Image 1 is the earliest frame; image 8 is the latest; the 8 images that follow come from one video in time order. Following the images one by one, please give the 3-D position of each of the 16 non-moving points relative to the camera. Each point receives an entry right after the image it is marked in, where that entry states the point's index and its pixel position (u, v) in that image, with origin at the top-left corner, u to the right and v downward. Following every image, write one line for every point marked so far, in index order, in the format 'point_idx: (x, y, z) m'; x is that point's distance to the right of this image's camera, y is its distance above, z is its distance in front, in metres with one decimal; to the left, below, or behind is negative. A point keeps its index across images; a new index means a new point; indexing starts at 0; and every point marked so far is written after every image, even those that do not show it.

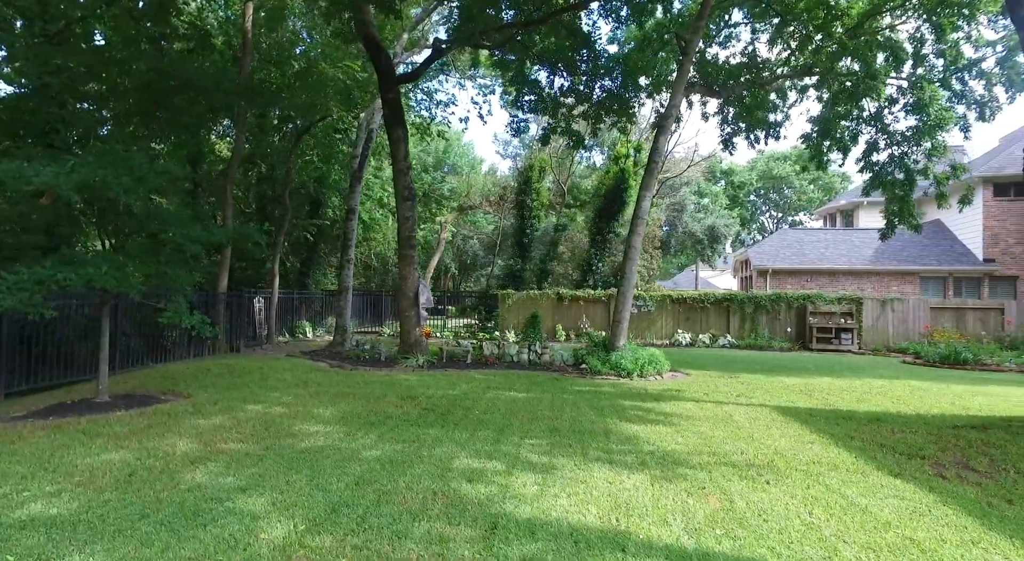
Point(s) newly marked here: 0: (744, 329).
0: (+5.6, -1.2, +15.5) m
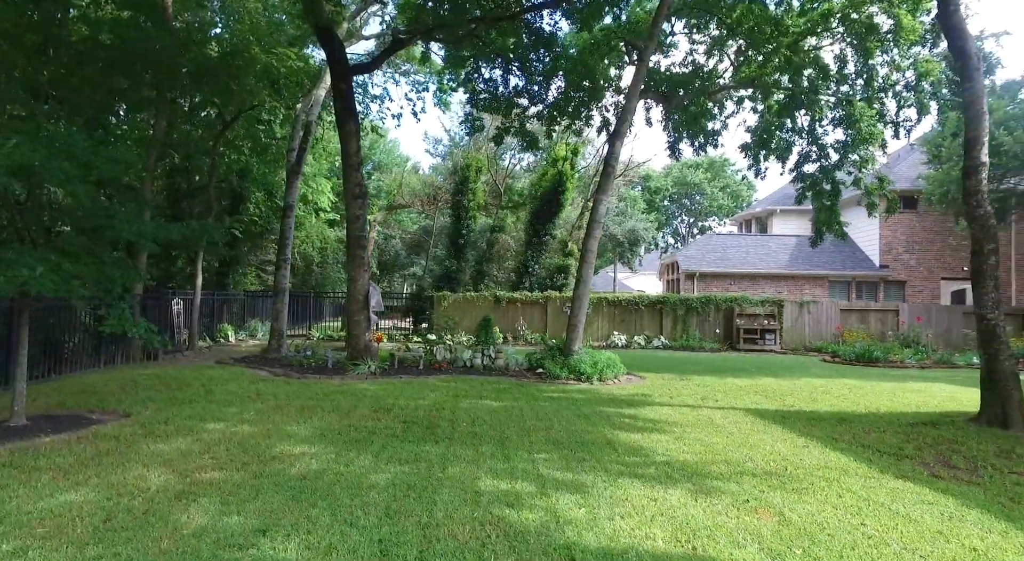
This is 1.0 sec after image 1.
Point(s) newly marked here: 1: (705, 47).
0: (+4.1, -1.2, +16.0) m
1: (+3.4, +4.5, +12.6) m
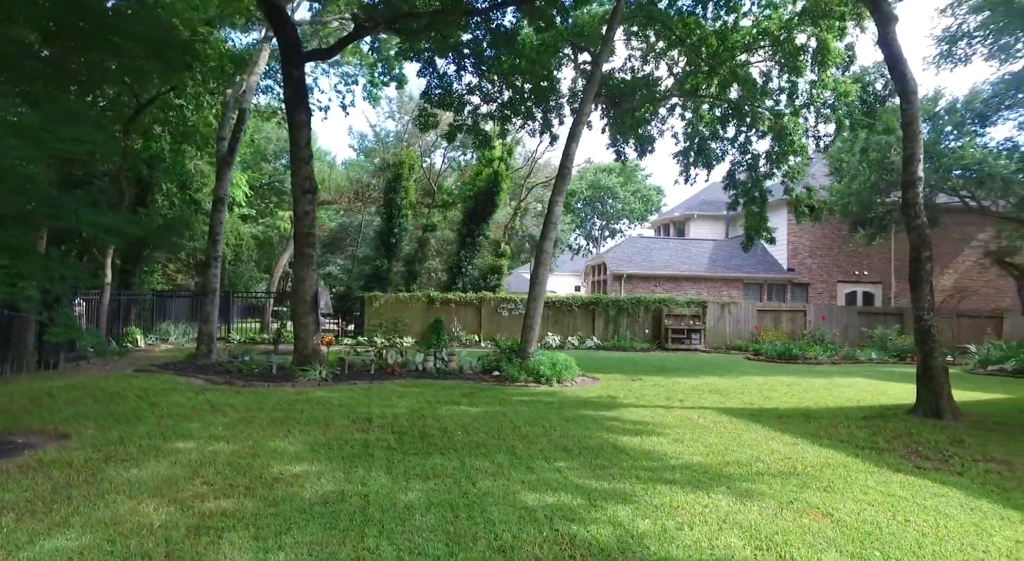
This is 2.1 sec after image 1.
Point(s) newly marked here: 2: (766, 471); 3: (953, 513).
0: (+2.4, -1.3, +16.4) m
1: (+2.4, +4.5, +12.9) m
2: (+2.2, -1.7, +5.7) m
3: (+3.3, -1.7, +4.9) m
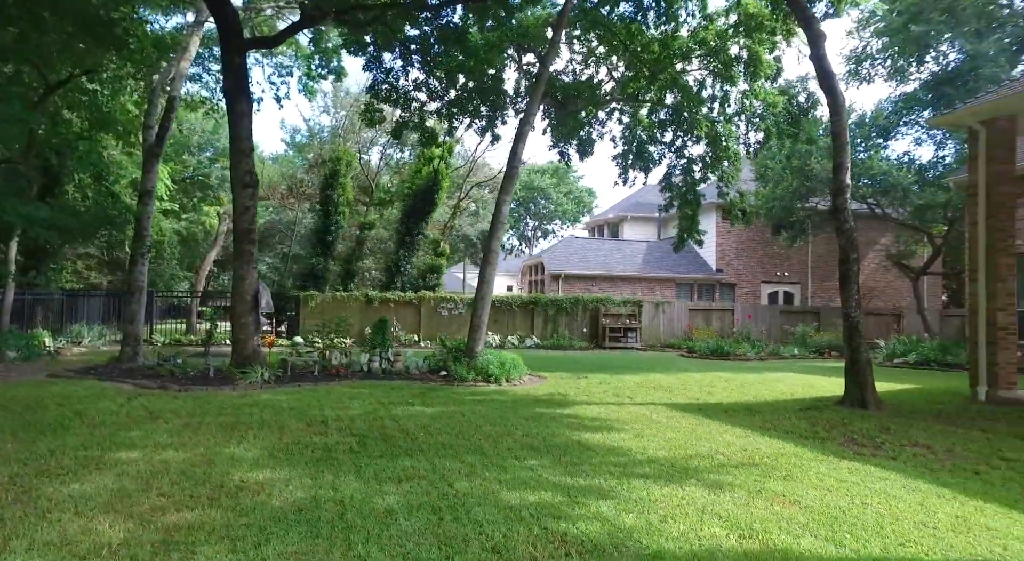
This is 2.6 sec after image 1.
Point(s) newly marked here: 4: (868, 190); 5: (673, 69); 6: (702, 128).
0: (+0.9, -1.3, +16.6) m
1: (+1.3, +4.5, +13.1) m
2: (+2.0, -1.7, +5.9) m
3: (+3.2, -1.7, +5.3) m
4: (+10.7, +2.7, +19.3) m
5: (+3.1, +4.1, +12.6) m
6: (+3.8, +3.0, +12.8) m
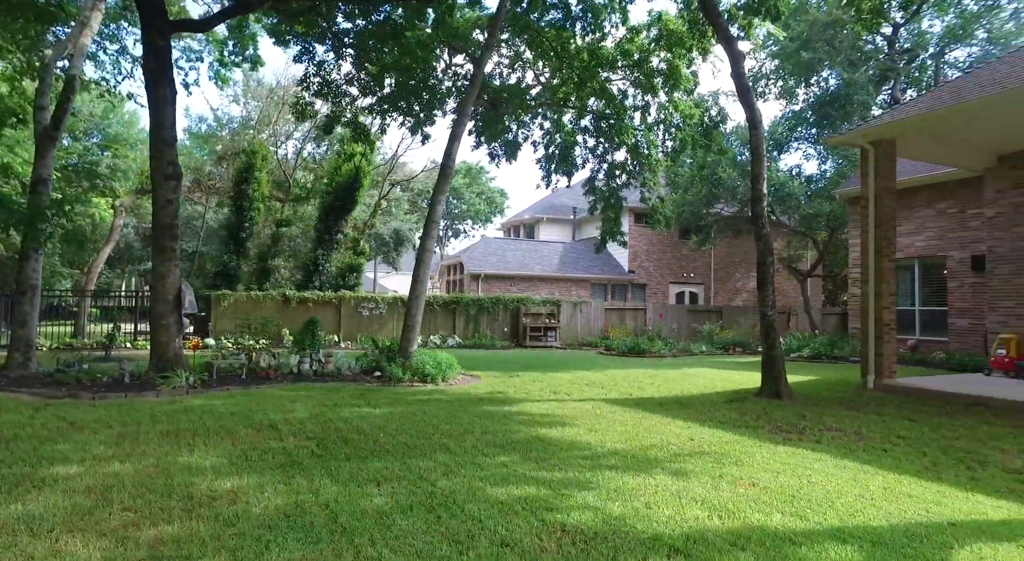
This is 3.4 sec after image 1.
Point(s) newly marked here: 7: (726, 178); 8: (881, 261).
0: (-1.1, -1.3, +16.6) m
1: (-0.1, +4.5, +13.3) m
2: (+1.6, -1.7, +6.3) m
3: (+2.9, -1.7, +5.9) m
4: (+8.2, +2.6, +20.9) m
5: (+1.7, +4.1, +13.0) m
6: (+2.4, +3.0, +13.5) m
7: (+7.1, +3.3, +20.6) m
8: (+6.0, +0.3, +10.5) m
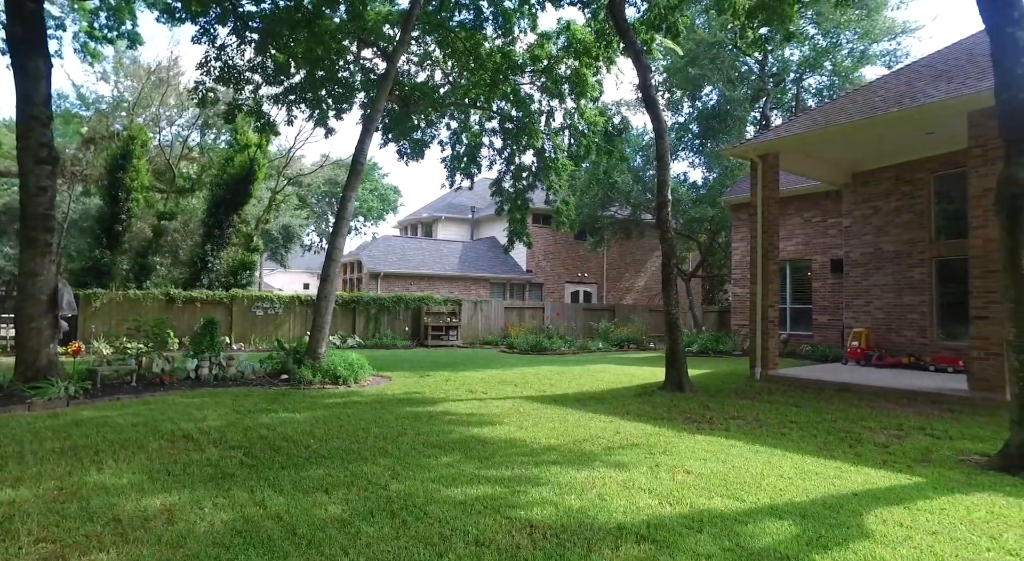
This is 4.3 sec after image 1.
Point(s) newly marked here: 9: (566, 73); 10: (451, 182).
0: (-3.6, -1.2, +16.2) m
1: (-2.0, +4.5, +13.1) m
2: (+1.0, -1.7, +6.6) m
3: (+2.4, -1.7, +6.4) m
4: (+4.8, +2.6, +22.1) m
5: (-0.1, +4.1, +13.2) m
6: (+0.5, +3.0, +13.8) m
7: (+3.7, +3.3, +21.7) m
8: (+4.5, +0.3, +11.5) m
9: (+1.1, +4.2, +13.2) m
10: (-1.4, +2.3, +14.9) m
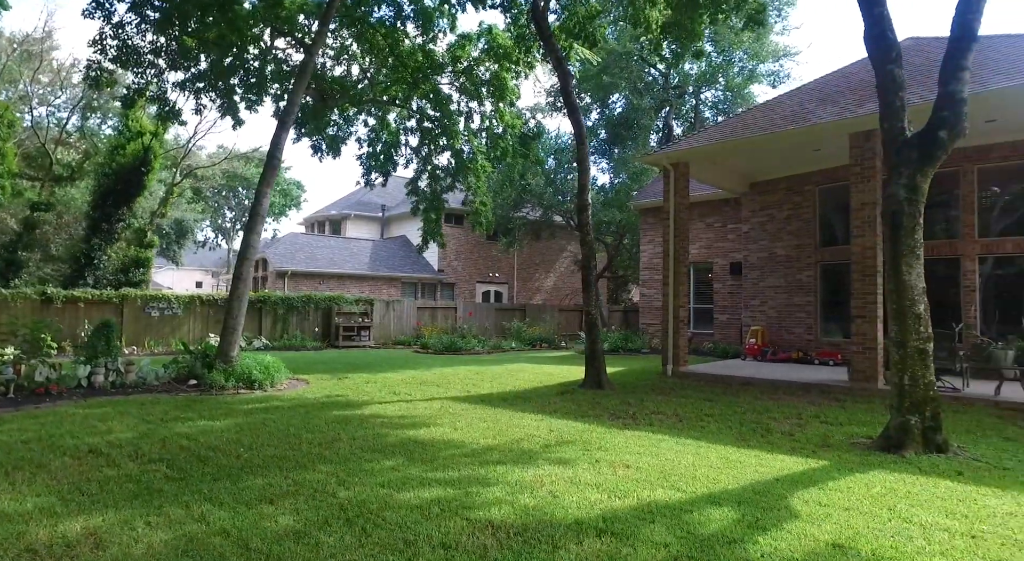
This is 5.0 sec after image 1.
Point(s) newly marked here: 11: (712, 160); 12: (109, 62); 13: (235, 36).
0: (-5.7, -1.2, +15.5) m
1: (-3.6, +4.5, +12.7) m
2: (+0.4, -1.7, +6.8) m
3: (+1.7, -1.7, +6.8) m
4: (+1.7, +2.6, +22.7) m
5: (-1.7, +4.1, +13.1) m
6: (-1.3, +3.0, +13.7) m
7: (+0.7, +3.3, +22.1) m
8: (+3.1, +0.3, +12.1) m
9: (-0.5, +4.2, +13.3) m
10: (-3.3, +2.3, +14.6) m
11: (+4.0, +2.4, +12.8) m
12: (-6.2, +3.3, +9.6) m
13: (-4.3, +3.8, +10.2) m
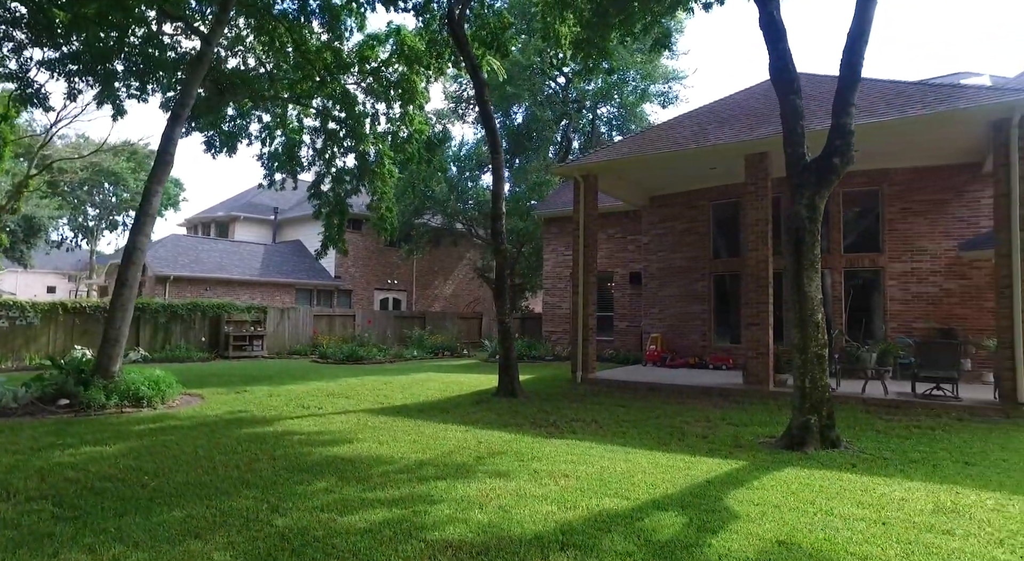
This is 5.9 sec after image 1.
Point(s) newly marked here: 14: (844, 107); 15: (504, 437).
0: (-7.9, -1.3, +14.2) m
1: (-5.2, +4.4, +11.9) m
2: (-0.3, -1.8, +6.6) m
3: (+1.0, -1.8, +6.9) m
4: (-1.9, +2.4, +22.6) m
5: (-3.5, +3.9, +12.6) m
6: (-3.1, +2.8, +13.2) m
7: (-2.7, +3.0, +21.8) m
8: (+1.4, +0.1, +12.4) m
9: (-2.3, +4.1, +12.9) m
10: (-5.3, +2.2, +13.7) m
11: (+2.1, +2.2, +13.3) m
12: (-7.2, +3.2, +8.3) m
13: (-5.5, +3.8, +9.3) m
14: (+4.0, +2.1, +7.7) m
15: (-0.1, -1.8, +7.6) m
